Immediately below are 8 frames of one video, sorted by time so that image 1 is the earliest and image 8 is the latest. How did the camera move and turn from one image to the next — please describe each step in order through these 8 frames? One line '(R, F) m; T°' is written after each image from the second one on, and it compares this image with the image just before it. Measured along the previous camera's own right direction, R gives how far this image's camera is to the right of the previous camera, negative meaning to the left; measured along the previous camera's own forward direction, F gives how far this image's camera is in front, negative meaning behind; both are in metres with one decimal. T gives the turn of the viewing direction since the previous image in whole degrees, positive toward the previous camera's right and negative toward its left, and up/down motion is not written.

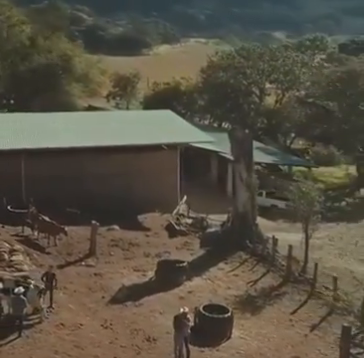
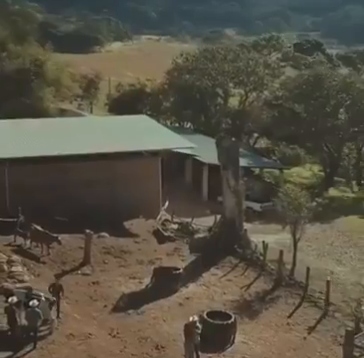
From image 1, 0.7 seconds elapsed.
(-1.3, -0.6) m; +4°
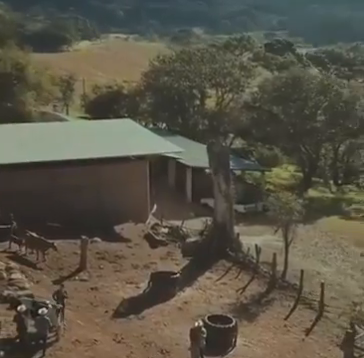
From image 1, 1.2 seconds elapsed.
(-0.9, -0.4) m; +3°
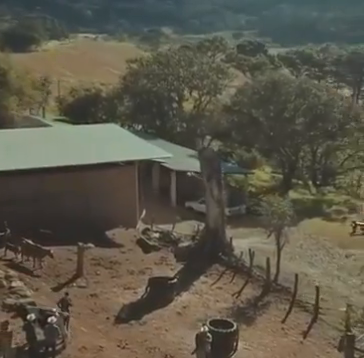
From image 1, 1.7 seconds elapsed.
(-0.9, -0.4) m; +3°
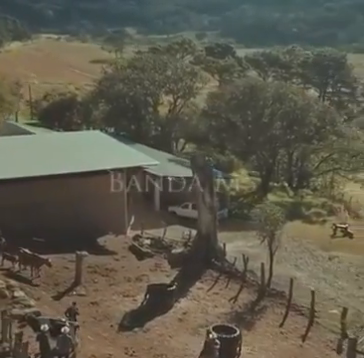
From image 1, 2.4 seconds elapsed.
(-1.1, -0.5) m; +3°
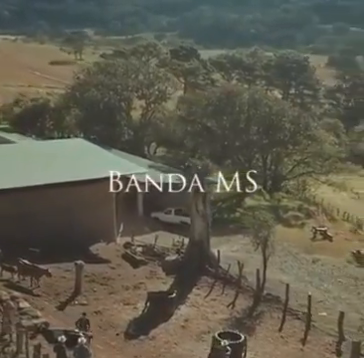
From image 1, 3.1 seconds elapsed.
(-1.4, -0.6) m; +3°
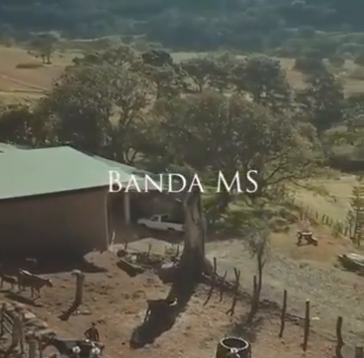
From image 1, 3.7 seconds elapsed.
(-1.1, -0.4) m; +3°
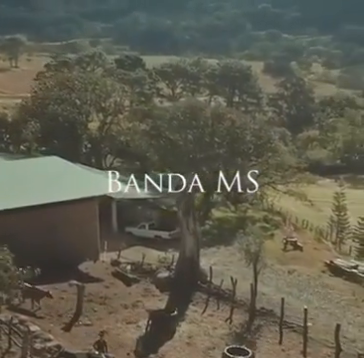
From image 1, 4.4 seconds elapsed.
(-1.1, -0.4) m; +3°
